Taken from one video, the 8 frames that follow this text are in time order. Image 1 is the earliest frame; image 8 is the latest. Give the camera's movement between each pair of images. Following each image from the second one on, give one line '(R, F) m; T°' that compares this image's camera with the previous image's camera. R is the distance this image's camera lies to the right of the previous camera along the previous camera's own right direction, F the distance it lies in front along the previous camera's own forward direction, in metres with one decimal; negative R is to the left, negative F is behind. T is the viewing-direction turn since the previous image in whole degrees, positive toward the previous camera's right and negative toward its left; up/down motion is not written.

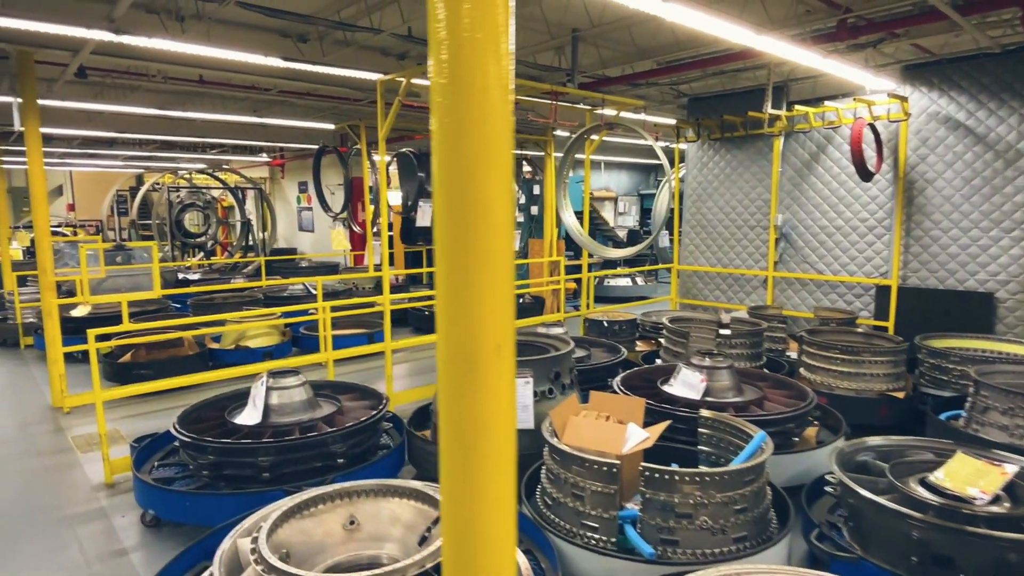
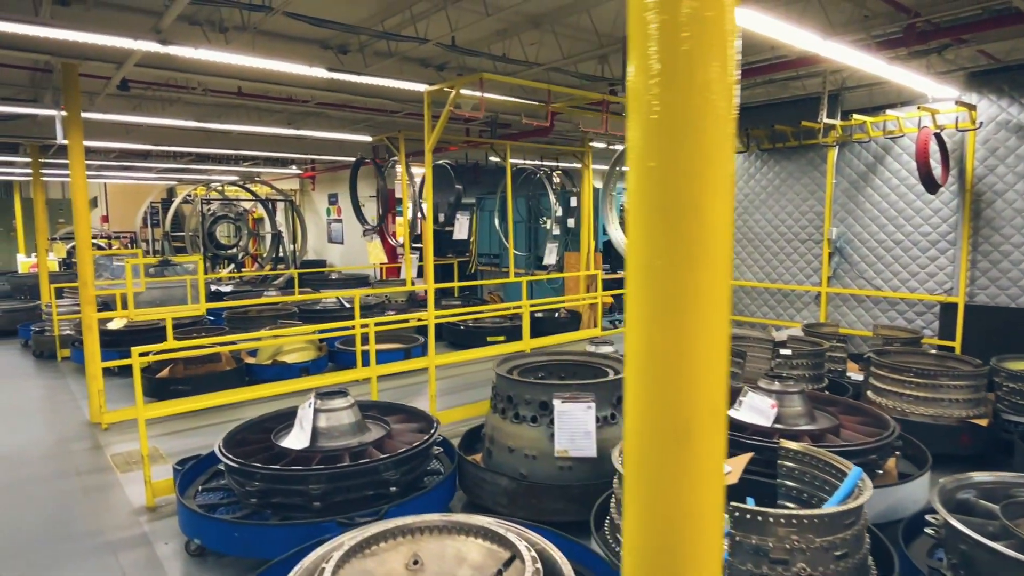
(-0.2, +0.2) m; -2°
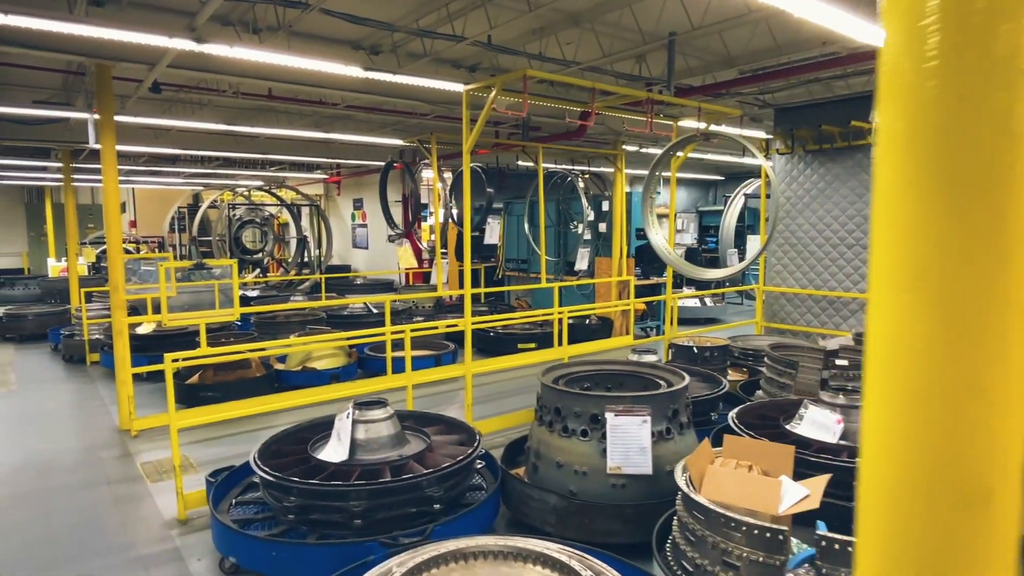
(-0.1, +0.2) m; -2°
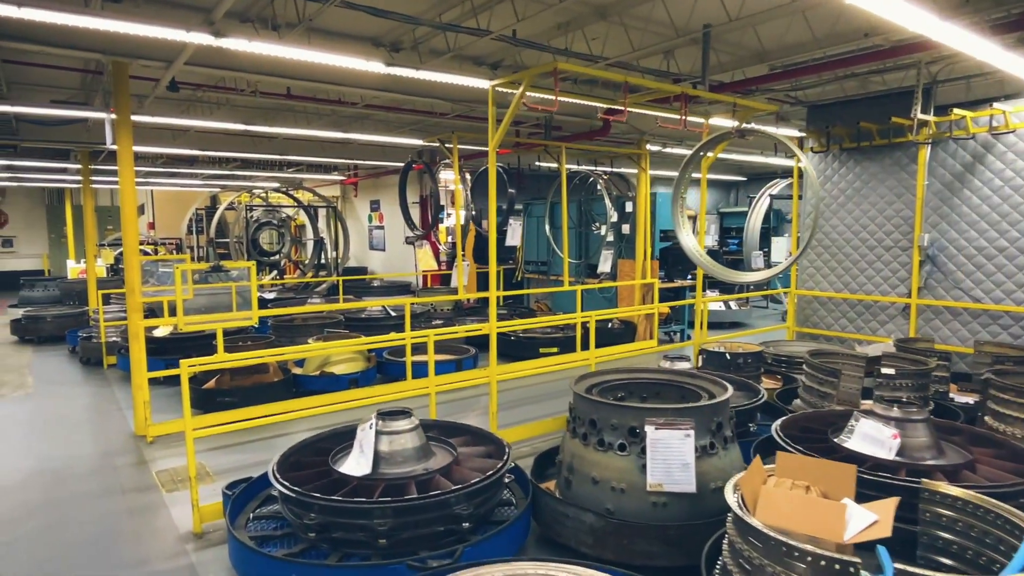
(-0.1, +0.2) m; -1°
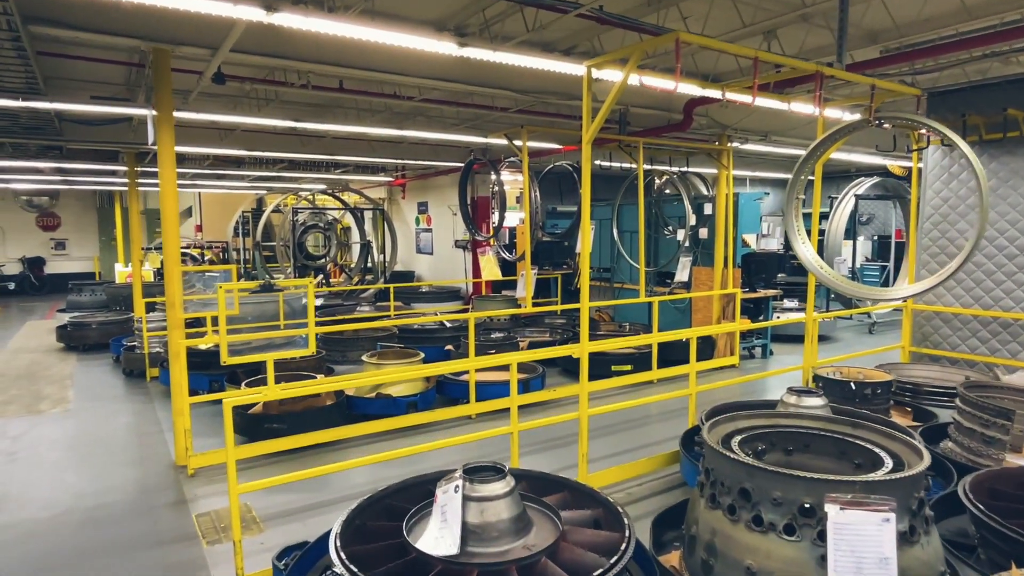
(-0.3, +0.6) m; -3°
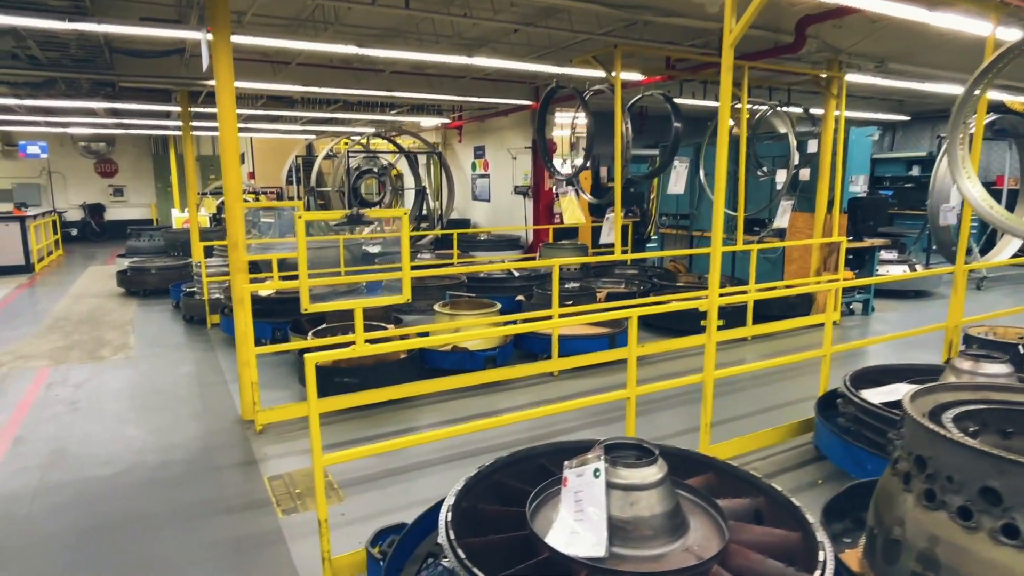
(-0.3, +0.5) m; -4°
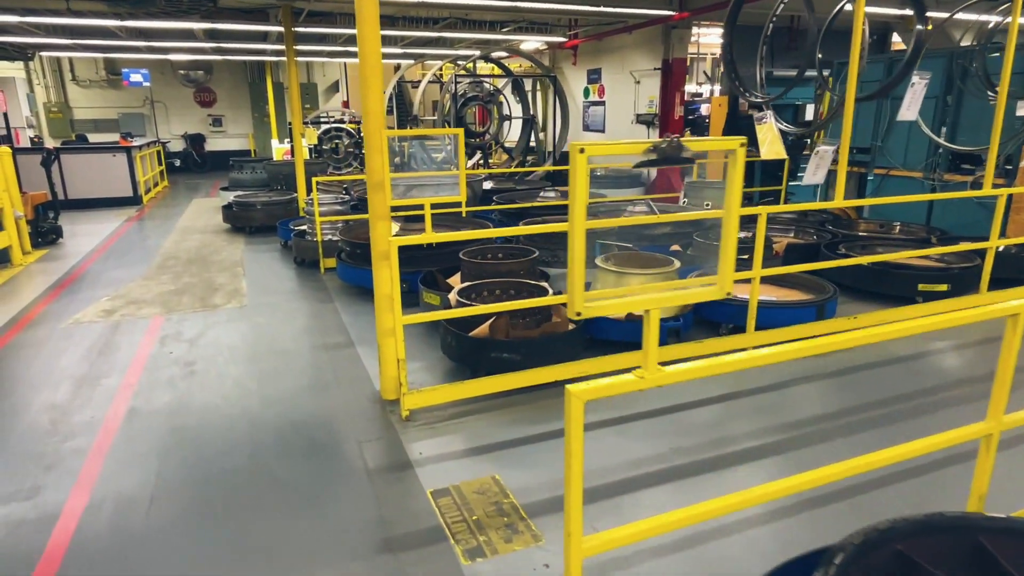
(-0.6, +0.8) m; -7°
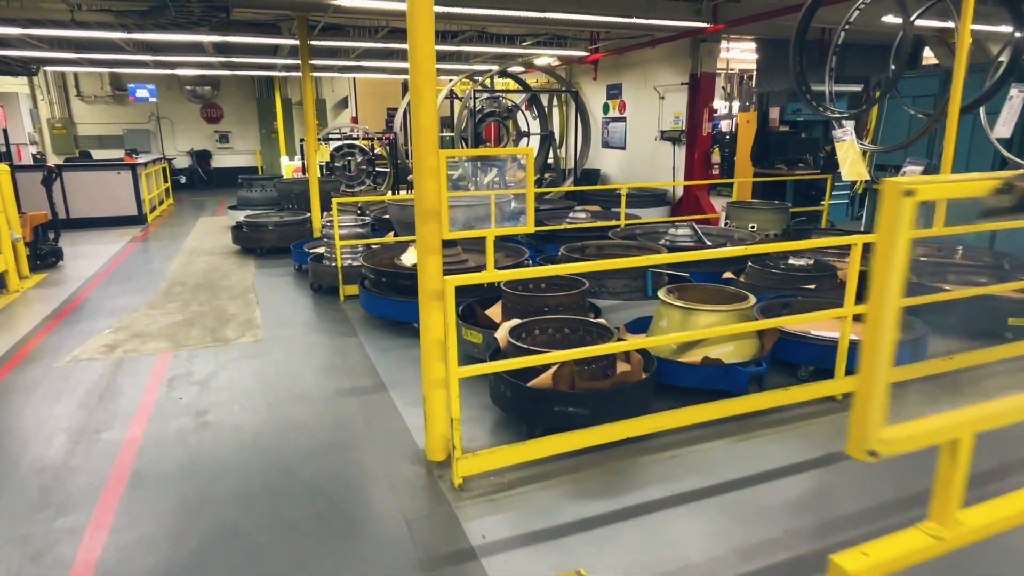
(-0.3, +0.4) m; 0°
